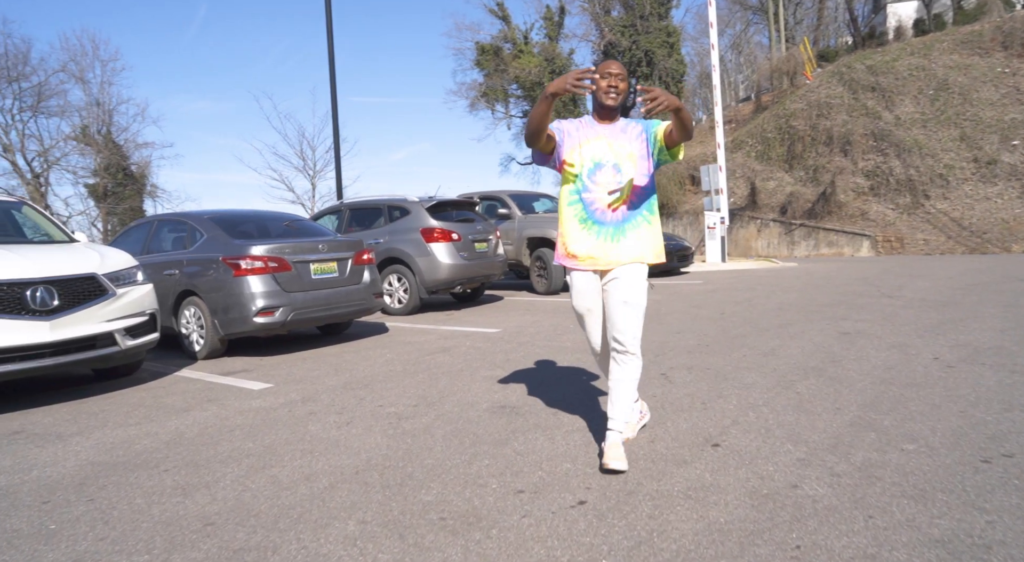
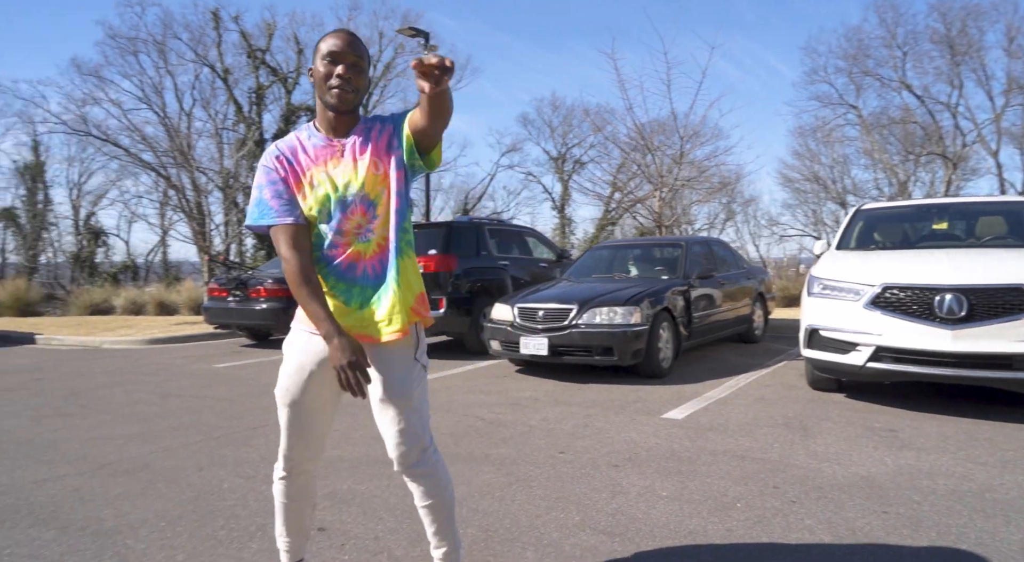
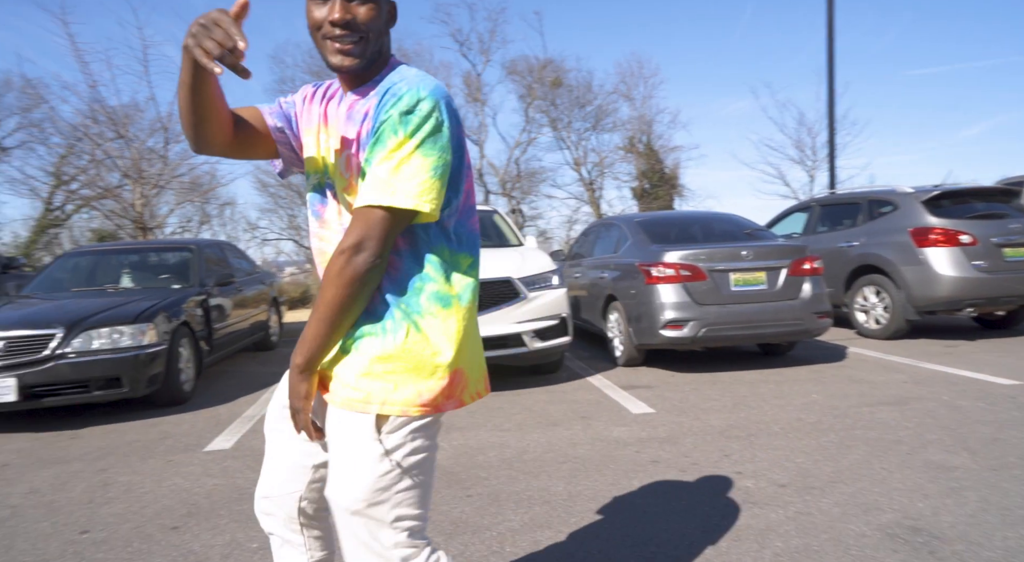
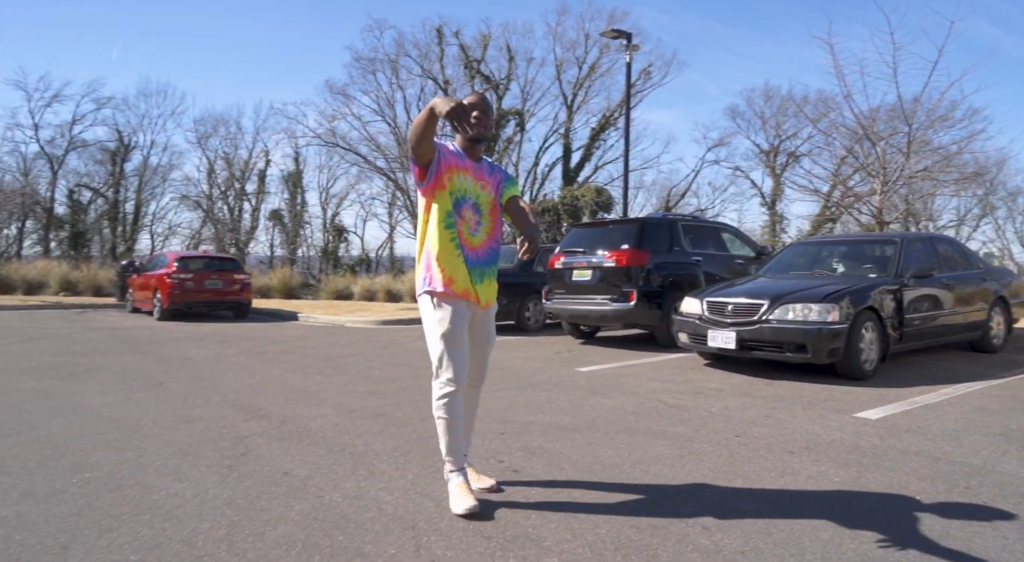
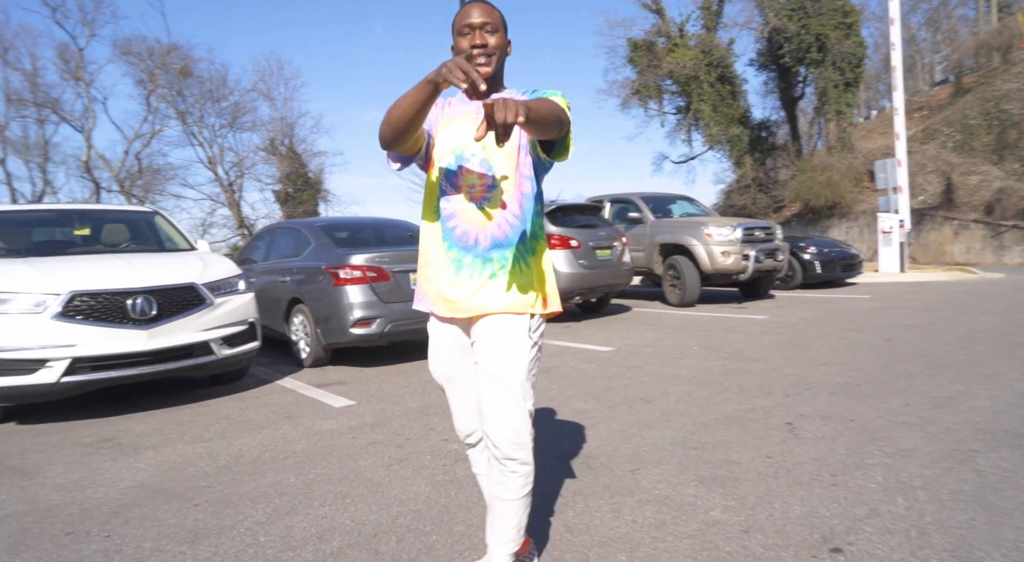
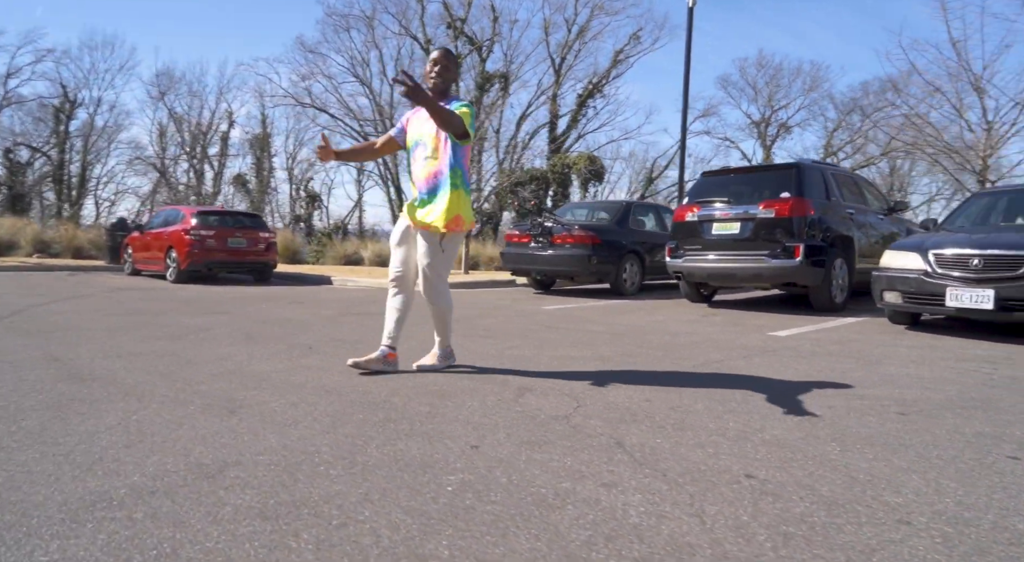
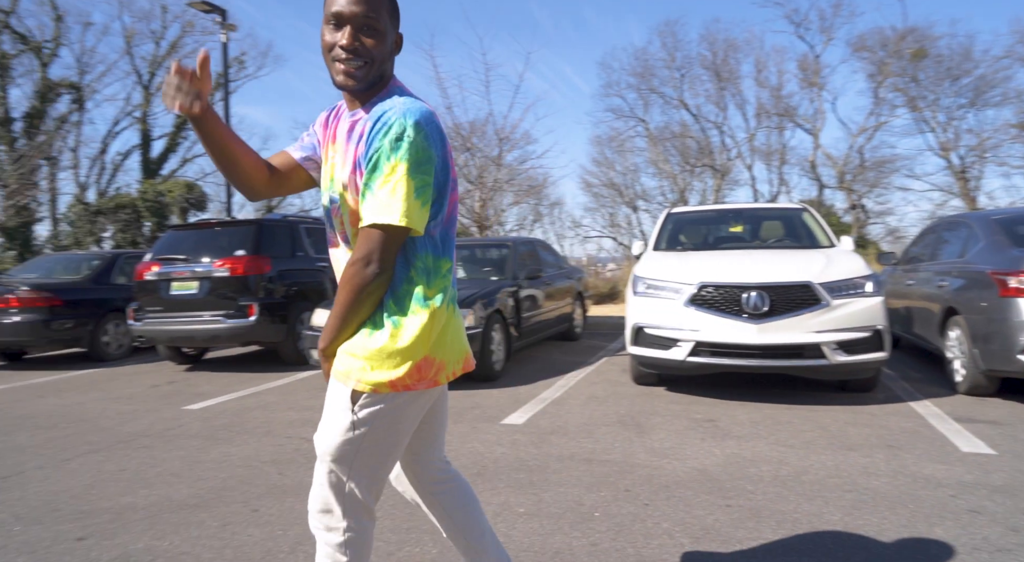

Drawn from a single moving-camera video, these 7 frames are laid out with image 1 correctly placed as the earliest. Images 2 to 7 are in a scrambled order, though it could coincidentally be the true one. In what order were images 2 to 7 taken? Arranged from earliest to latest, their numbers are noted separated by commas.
5, 3, 7, 2, 4, 6
